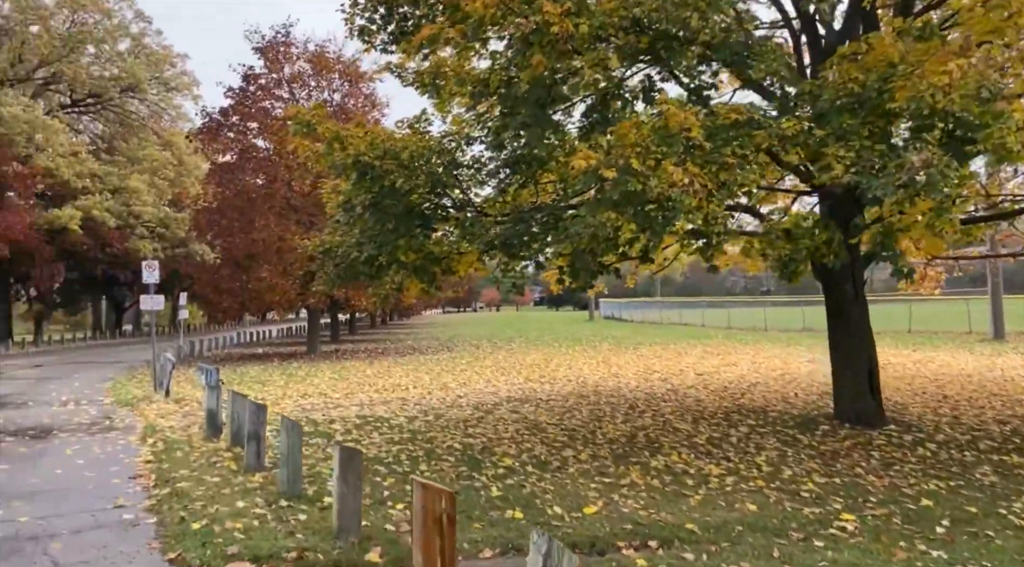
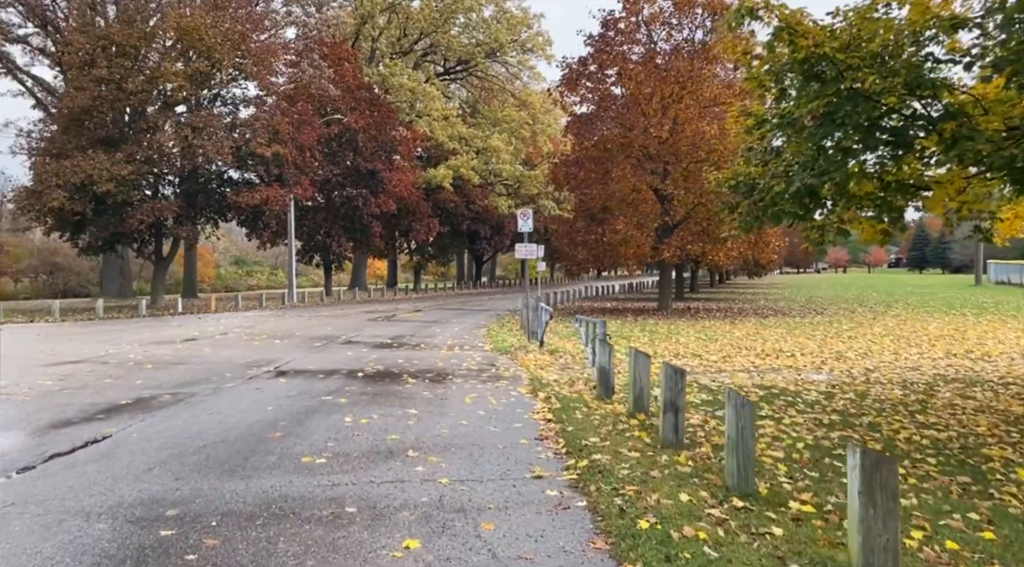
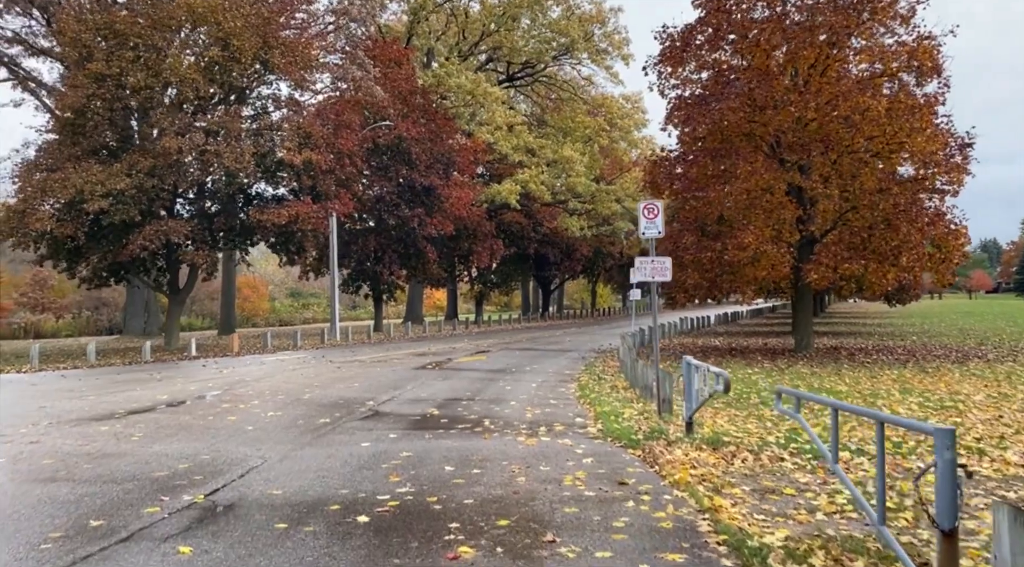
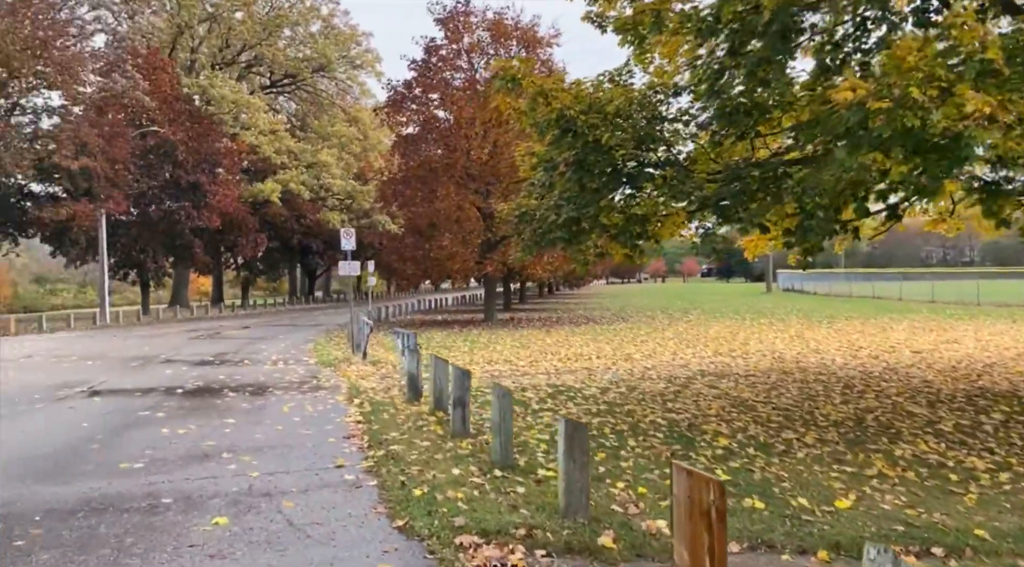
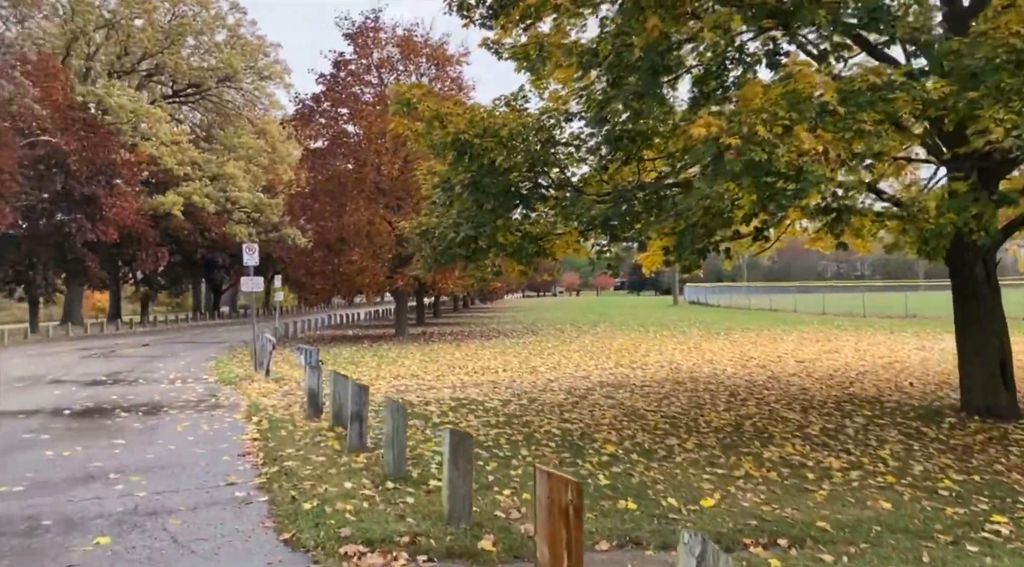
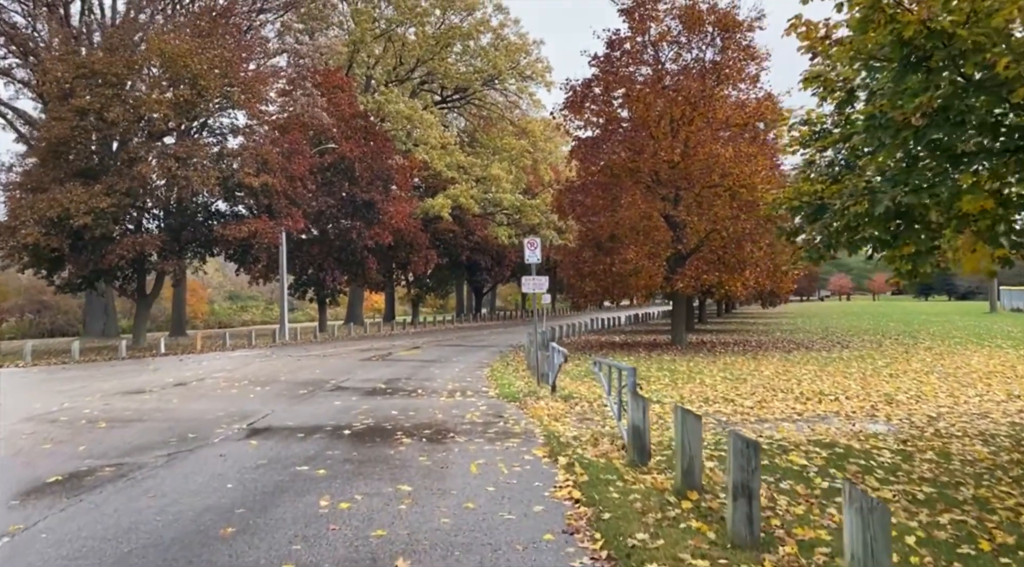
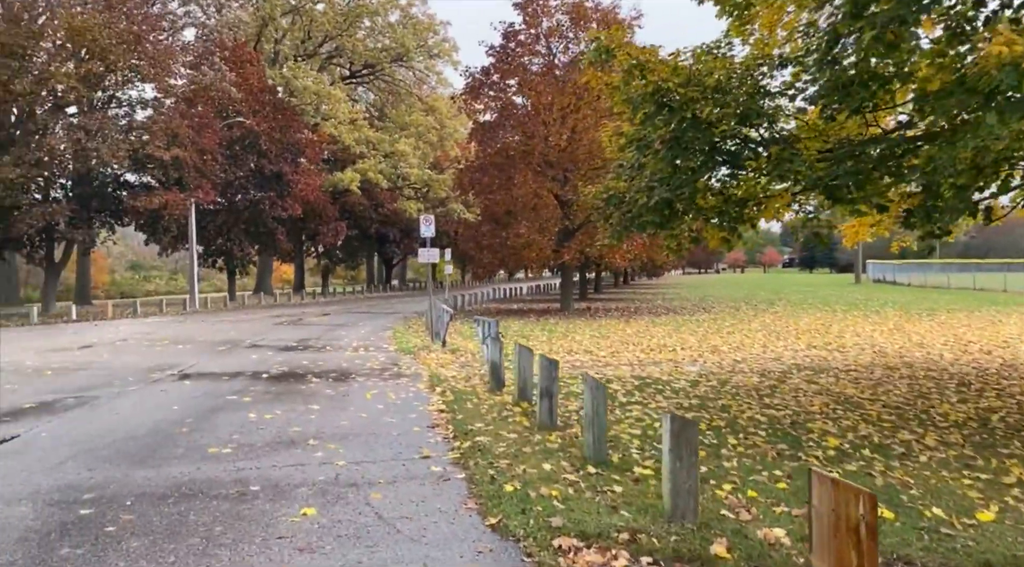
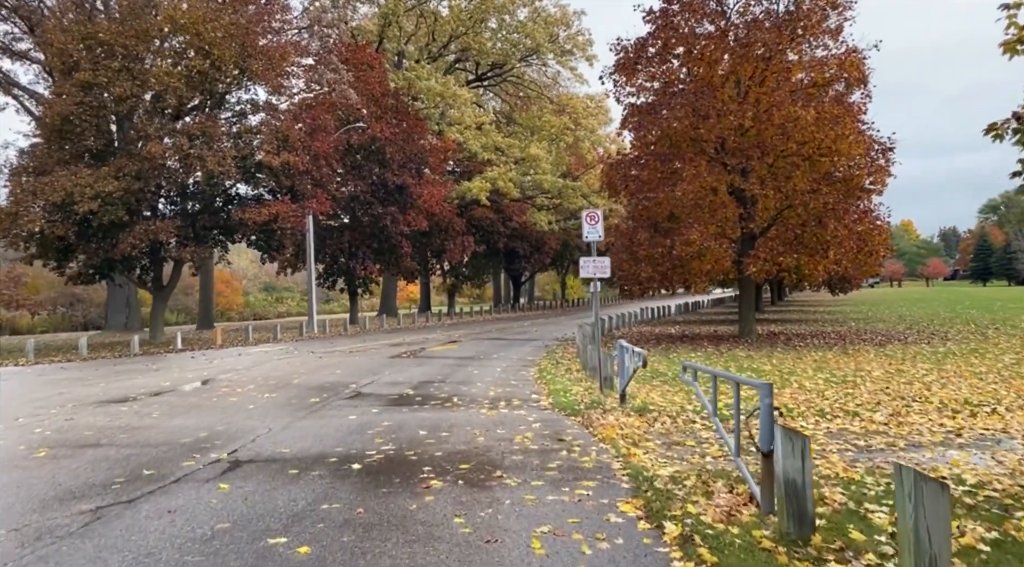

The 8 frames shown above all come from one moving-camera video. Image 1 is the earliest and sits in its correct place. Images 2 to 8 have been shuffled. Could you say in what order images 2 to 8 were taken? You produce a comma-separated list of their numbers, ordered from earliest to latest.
5, 4, 7, 2, 6, 8, 3
